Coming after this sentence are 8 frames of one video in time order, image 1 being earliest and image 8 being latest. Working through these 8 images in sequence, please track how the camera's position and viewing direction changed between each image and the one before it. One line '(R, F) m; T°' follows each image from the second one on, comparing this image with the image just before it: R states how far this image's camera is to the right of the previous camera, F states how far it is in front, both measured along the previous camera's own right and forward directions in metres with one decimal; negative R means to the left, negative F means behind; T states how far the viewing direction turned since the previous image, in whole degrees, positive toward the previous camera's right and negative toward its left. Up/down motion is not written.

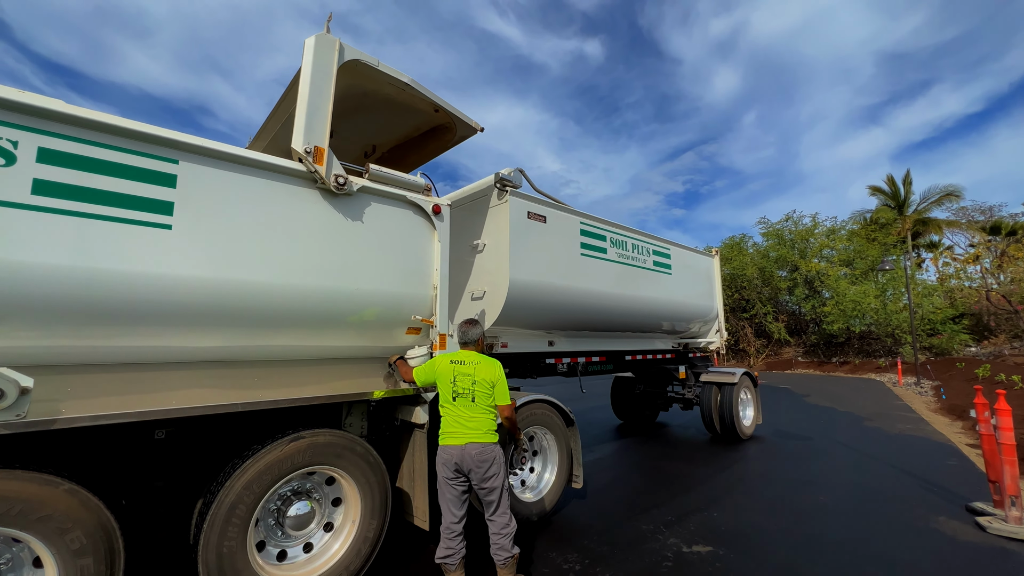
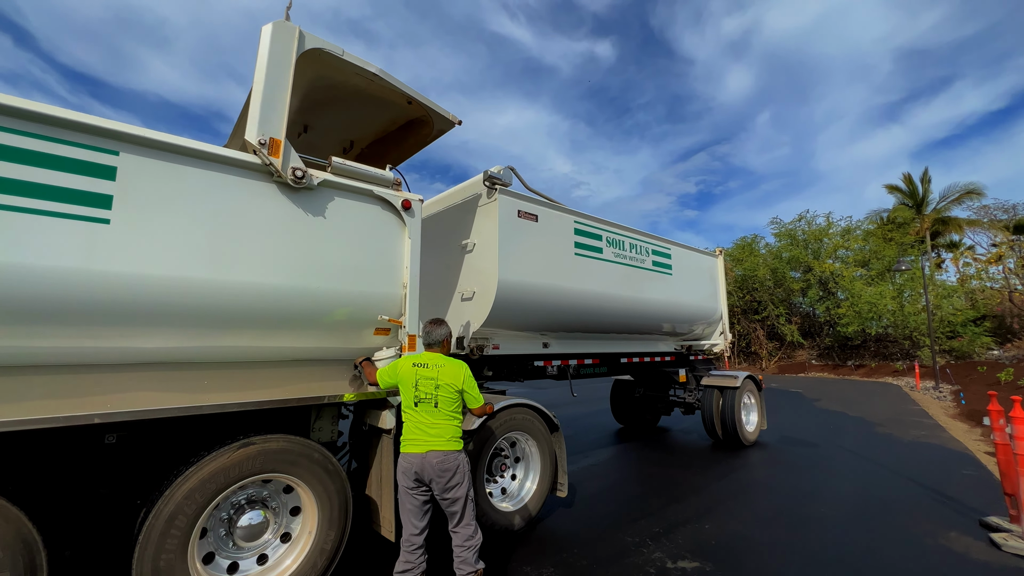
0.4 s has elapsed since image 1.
(+0.3, +0.2) m; -1°
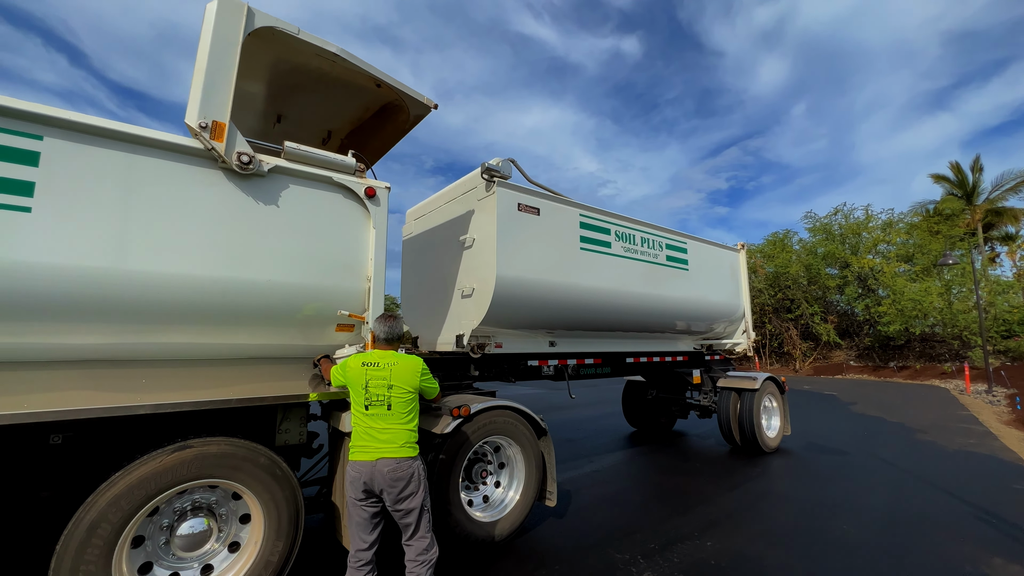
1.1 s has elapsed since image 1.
(+0.4, +0.3) m; -4°
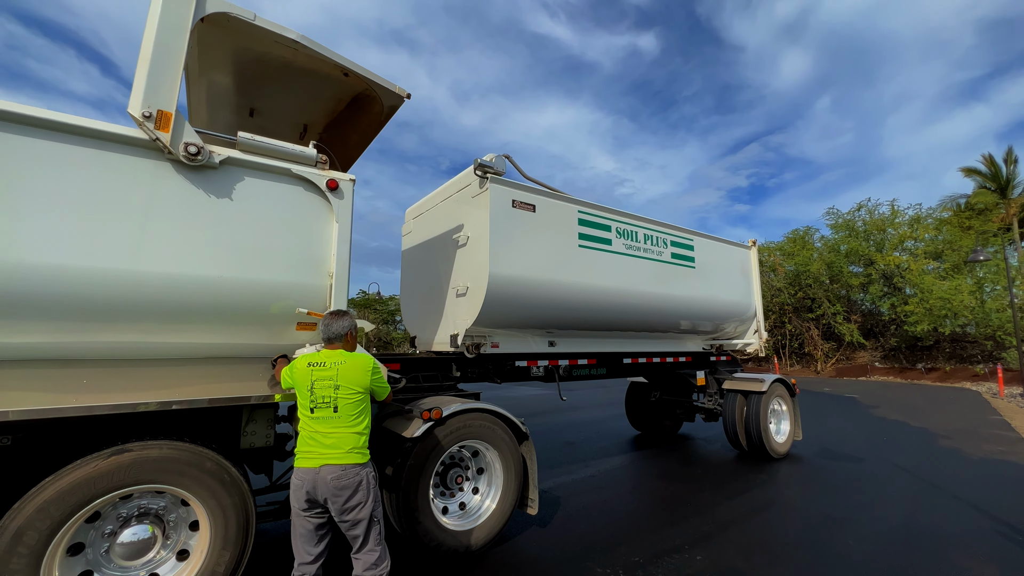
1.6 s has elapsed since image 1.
(+0.3, +0.2) m; -2°
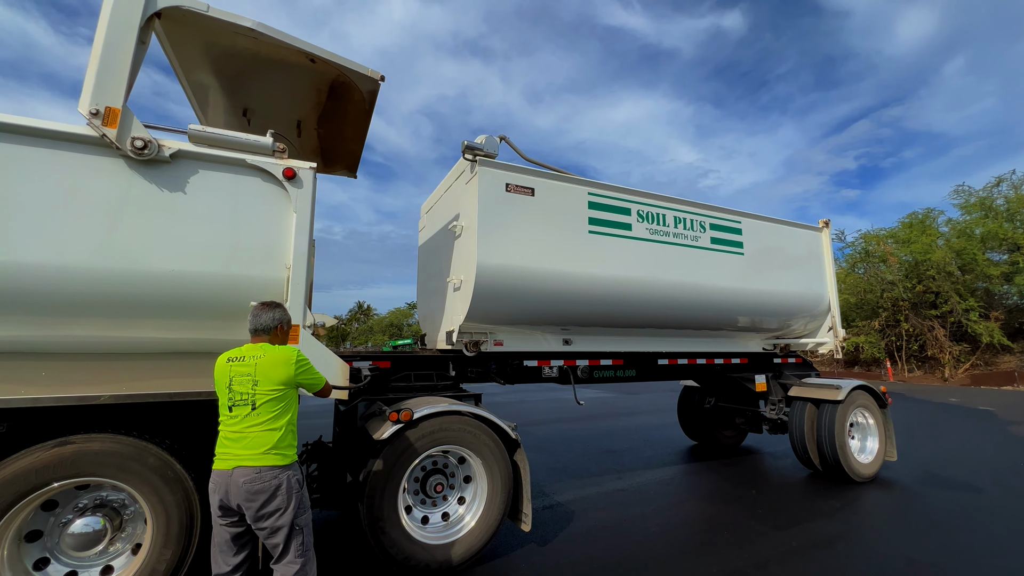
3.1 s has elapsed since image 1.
(+0.8, +0.5) m; -10°
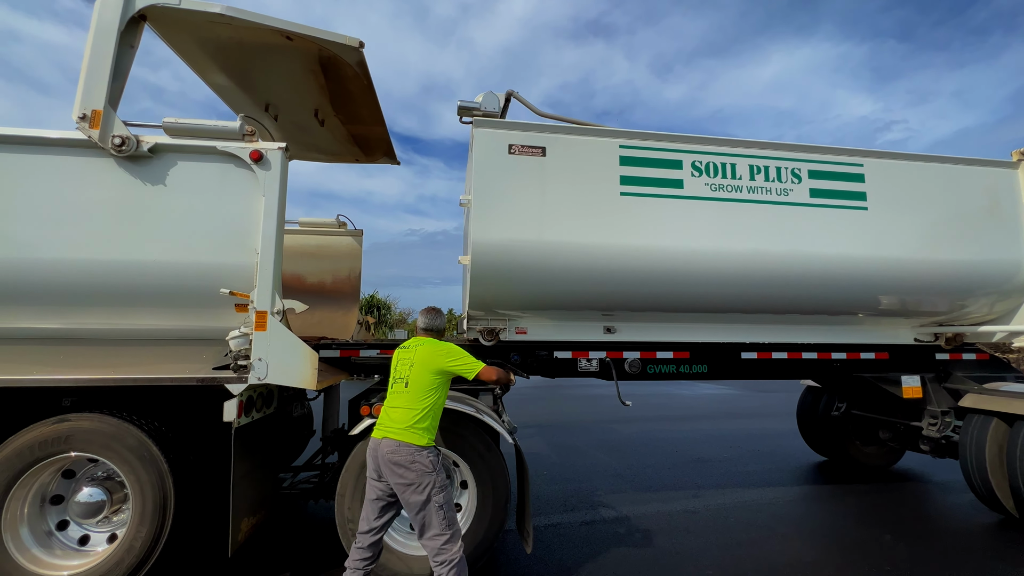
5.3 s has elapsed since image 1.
(+0.9, +0.7) m; -17°
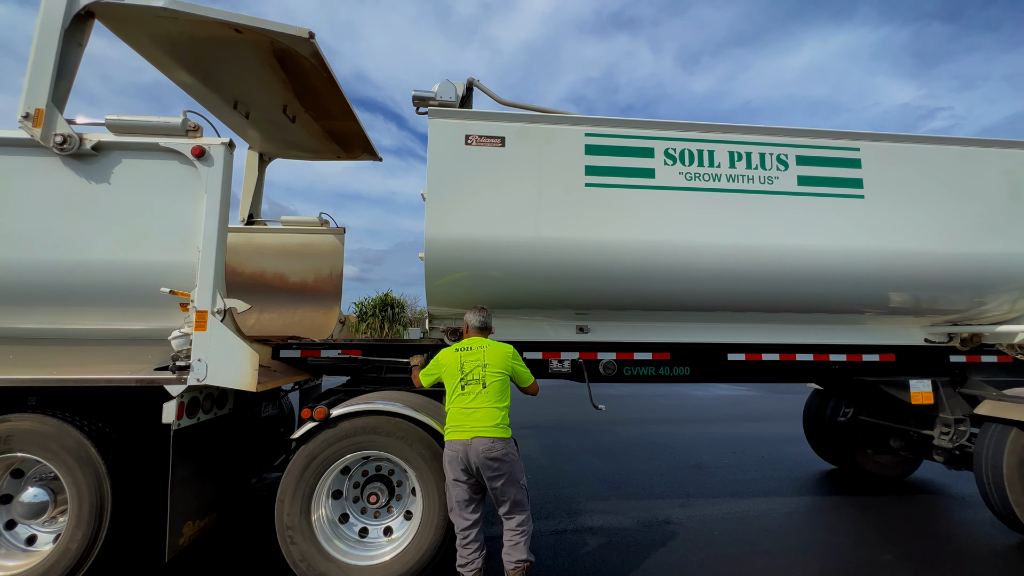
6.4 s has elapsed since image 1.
(+0.5, +0.2) m; -3°
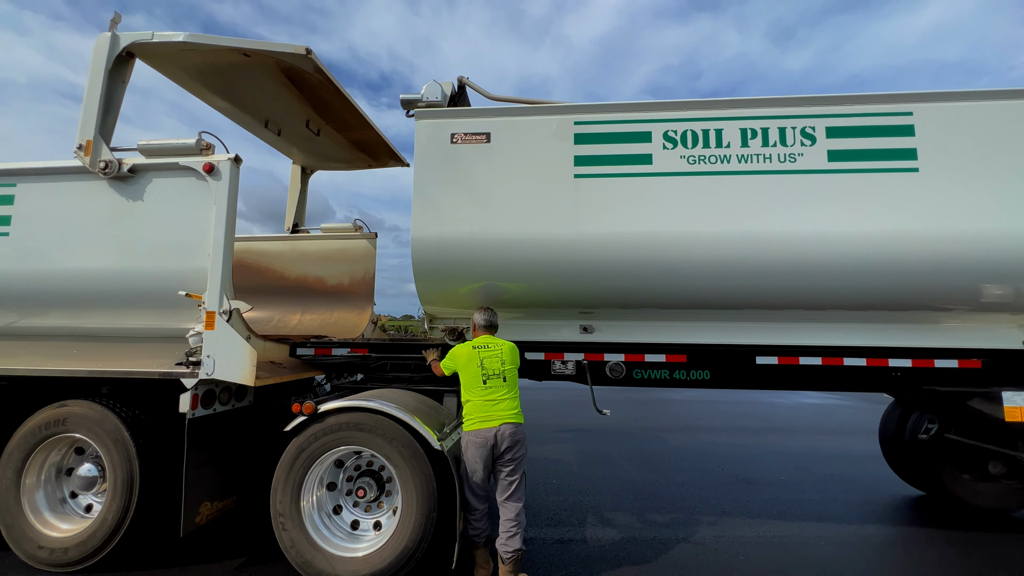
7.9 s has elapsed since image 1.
(+0.7, +0.2) m; -10°
